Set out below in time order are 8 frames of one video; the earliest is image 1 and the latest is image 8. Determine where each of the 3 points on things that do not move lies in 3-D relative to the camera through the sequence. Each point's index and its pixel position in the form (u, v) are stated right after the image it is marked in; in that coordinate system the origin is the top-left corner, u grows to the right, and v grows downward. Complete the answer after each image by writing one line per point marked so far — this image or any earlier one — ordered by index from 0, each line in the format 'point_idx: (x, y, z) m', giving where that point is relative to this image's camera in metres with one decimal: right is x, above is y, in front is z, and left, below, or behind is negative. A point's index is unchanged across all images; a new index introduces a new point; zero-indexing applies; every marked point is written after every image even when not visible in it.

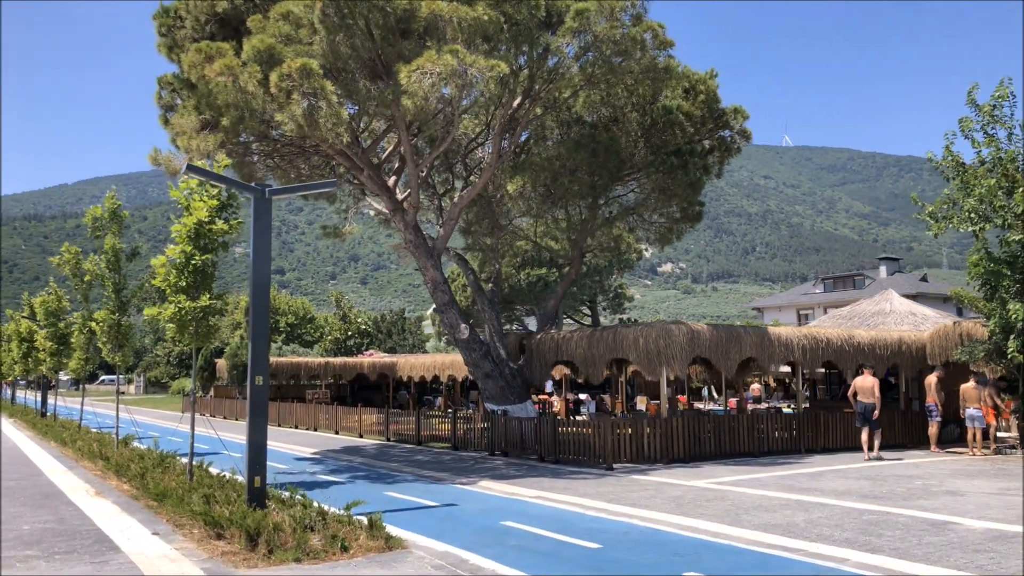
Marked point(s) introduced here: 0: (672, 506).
0: (+2.1, -2.9, +11.4) m
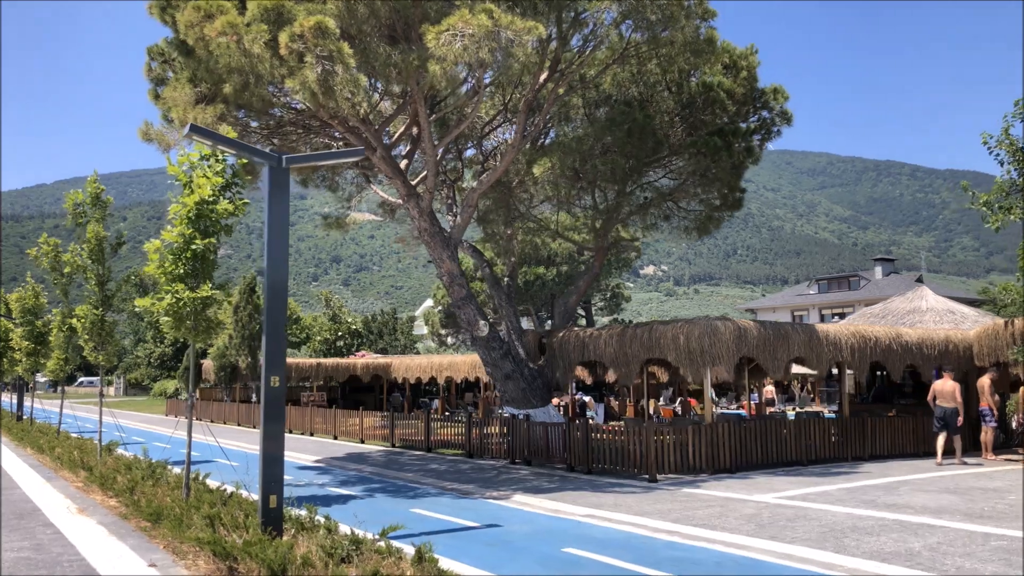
0: (+2.8, -2.7, +9.8) m
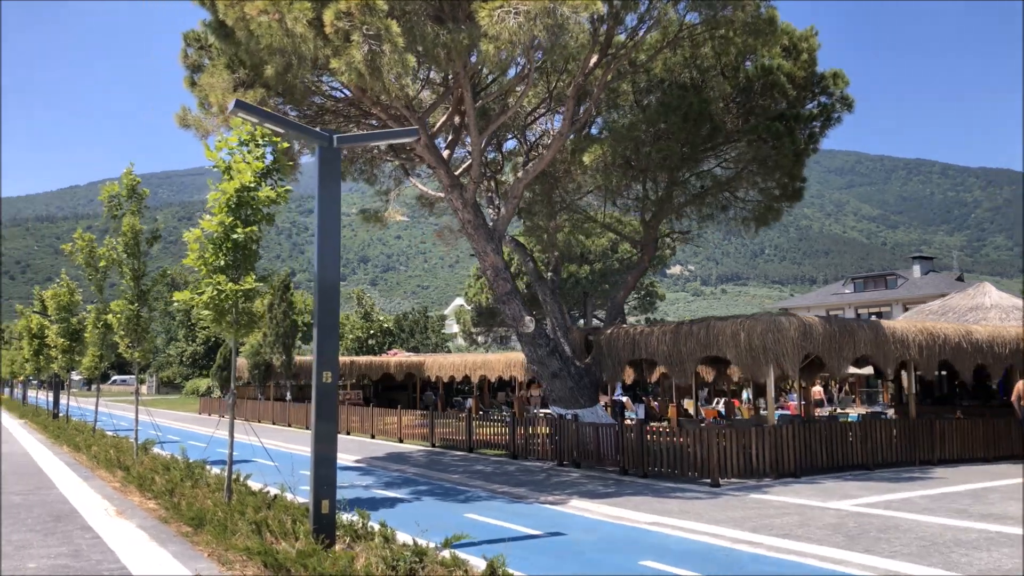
0: (+3.5, -2.6, +9.0) m
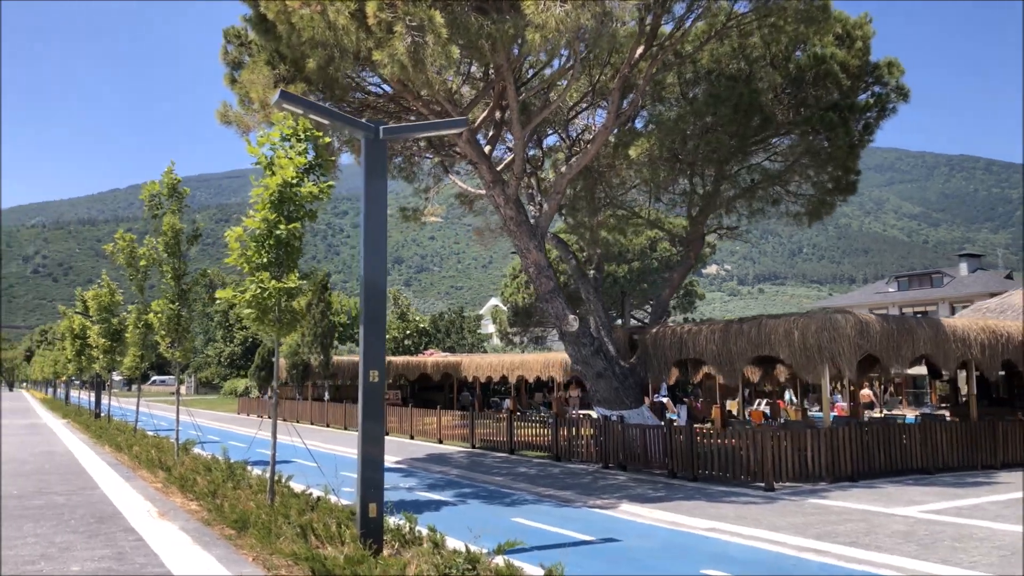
0: (+4.0, -2.6, +8.6) m
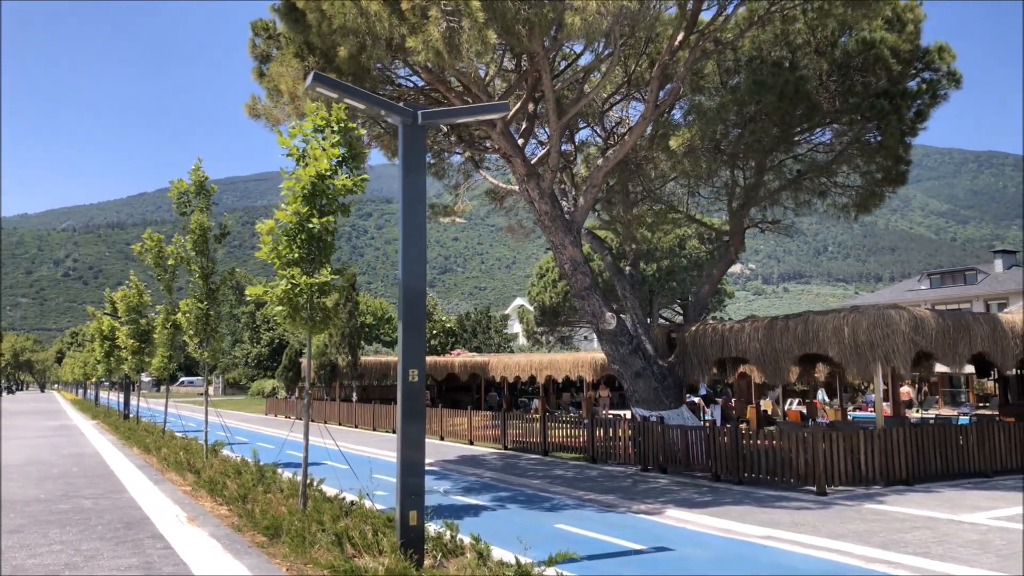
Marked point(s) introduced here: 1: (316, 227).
0: (+4.4, -2.5, +7.9) m
1: (-2.4, +0.8, +10.6) m
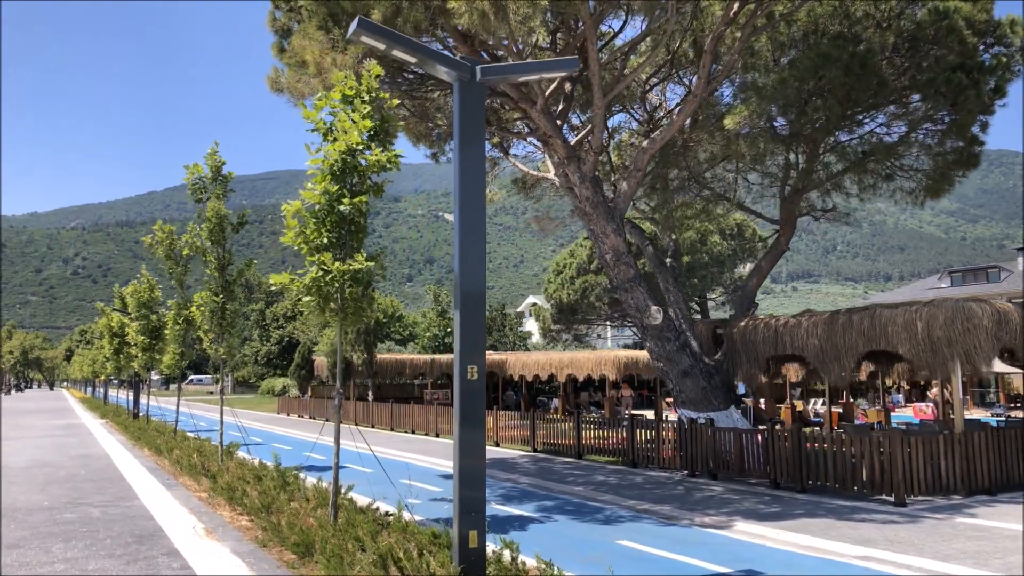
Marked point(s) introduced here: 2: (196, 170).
0: (+5.0, -2.4, +6.8) m
1: (-1.8, +0.9, +9.5) m
2: (-6.1, +2.2, +16.4) m
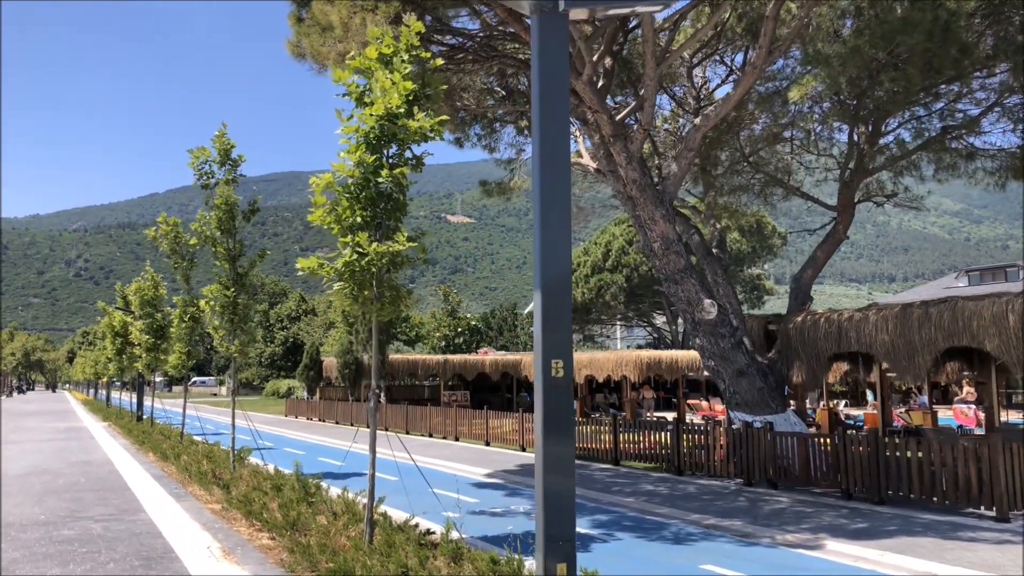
0: (+5.6, -2.2, +5.6) m
1: (-1.2, +1.0, +8.3) m
2: (-5.5, +2.4, +15.2) m
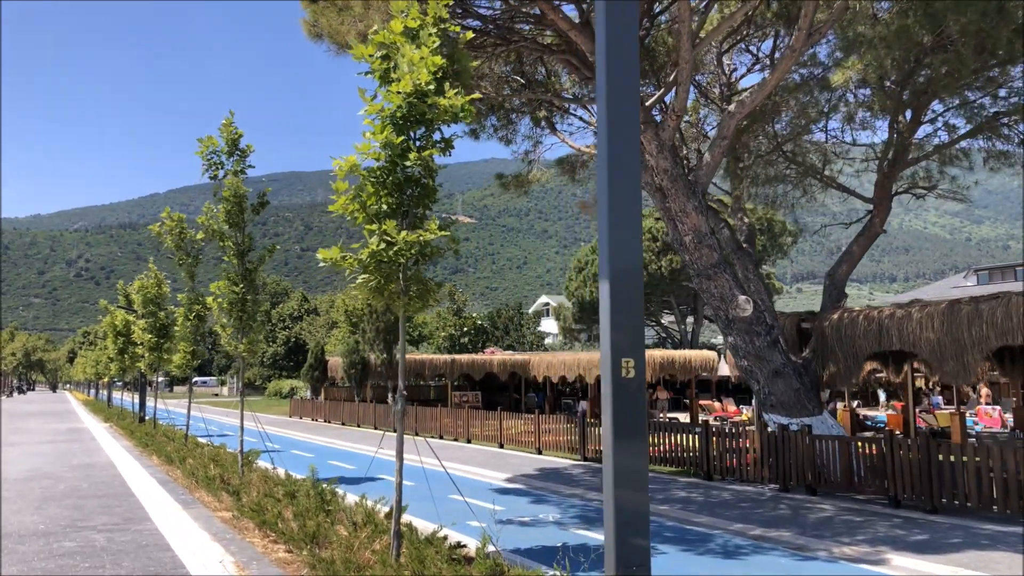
0: (+5.9, -2.2, +4.9) m
1: (-0.9, +1.1, +7.6) m
2: (-5.1, +2.4, +14.5) m
